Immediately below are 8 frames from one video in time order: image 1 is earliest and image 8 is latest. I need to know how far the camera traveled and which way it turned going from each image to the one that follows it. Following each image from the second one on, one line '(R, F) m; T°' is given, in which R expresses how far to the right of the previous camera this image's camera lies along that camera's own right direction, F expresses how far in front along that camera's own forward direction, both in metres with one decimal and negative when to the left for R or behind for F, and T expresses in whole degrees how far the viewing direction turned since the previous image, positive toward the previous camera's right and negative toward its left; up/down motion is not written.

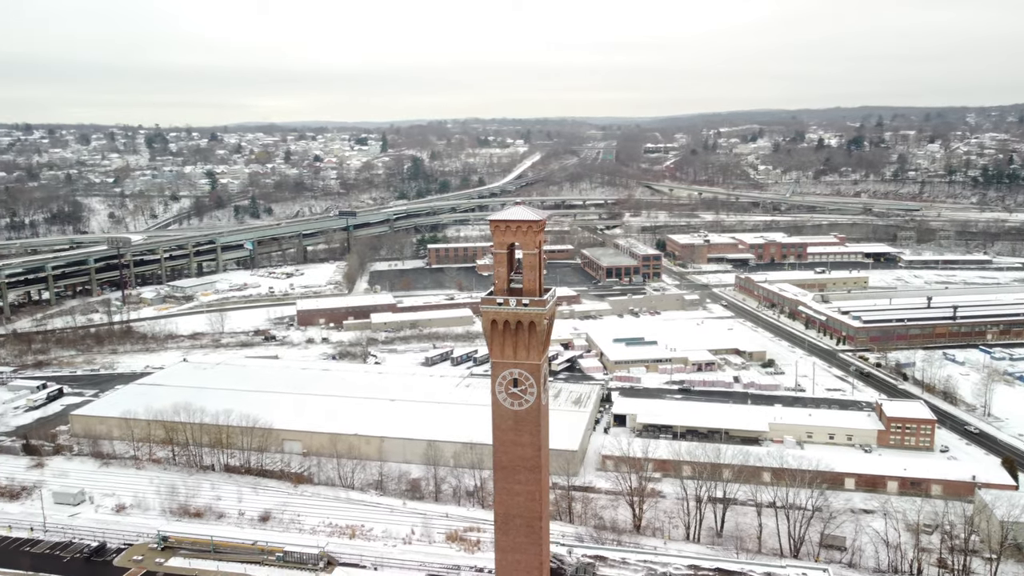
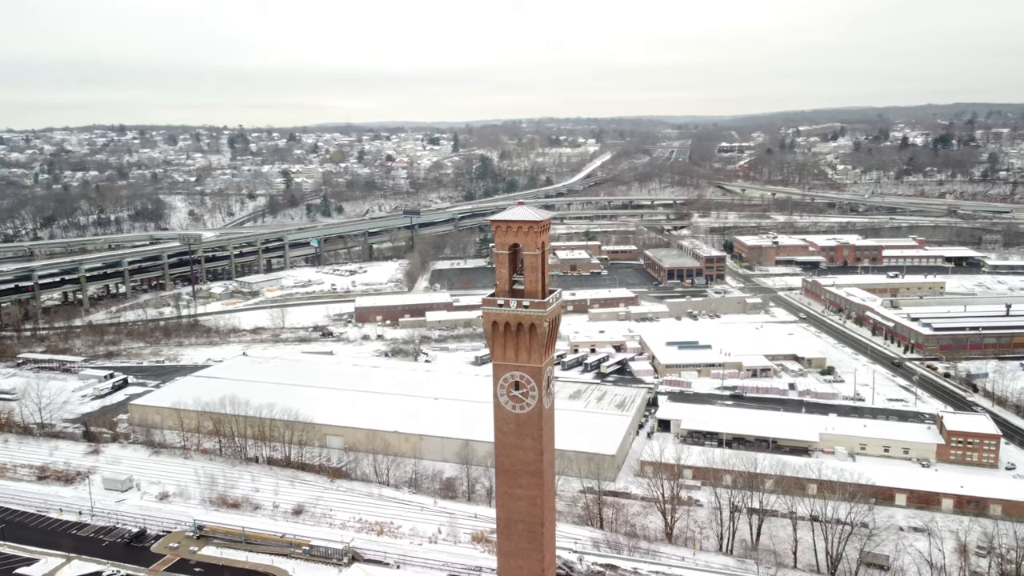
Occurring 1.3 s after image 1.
(+1.4, +0.3) m; -5°
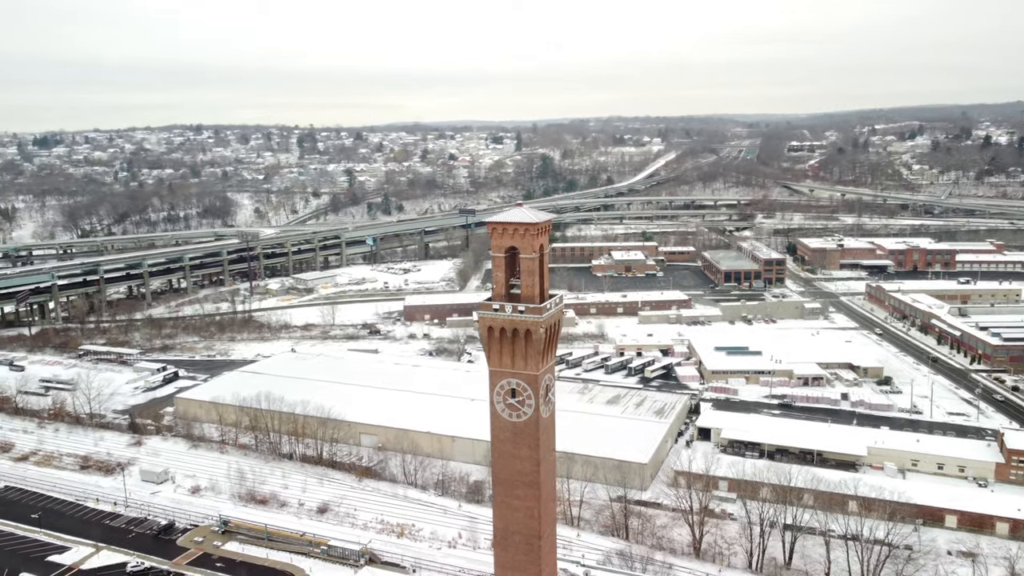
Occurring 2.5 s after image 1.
(+1.3, +0.6) m; -5°
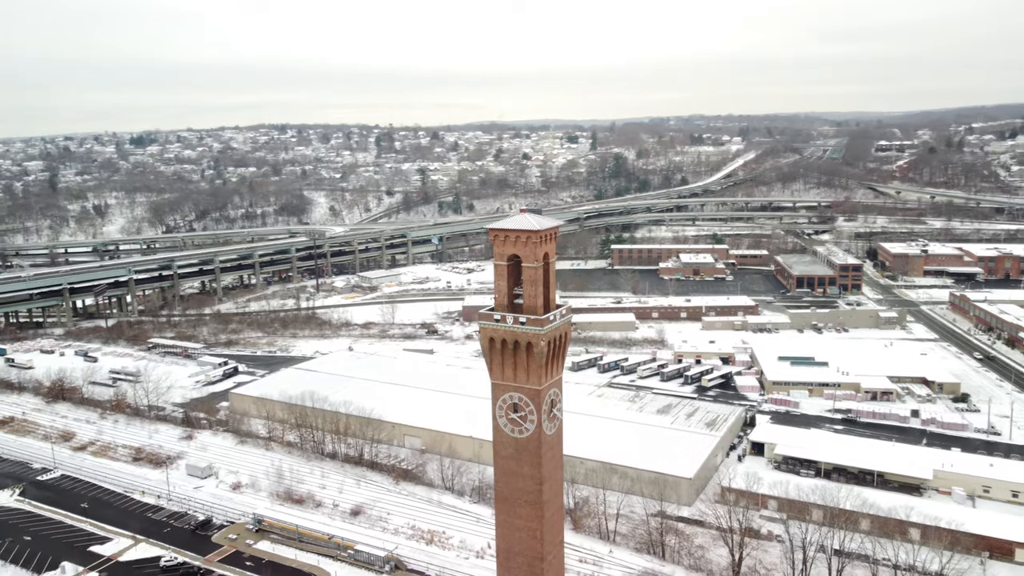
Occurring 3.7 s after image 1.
(+1.3, +0.7) m; -6°
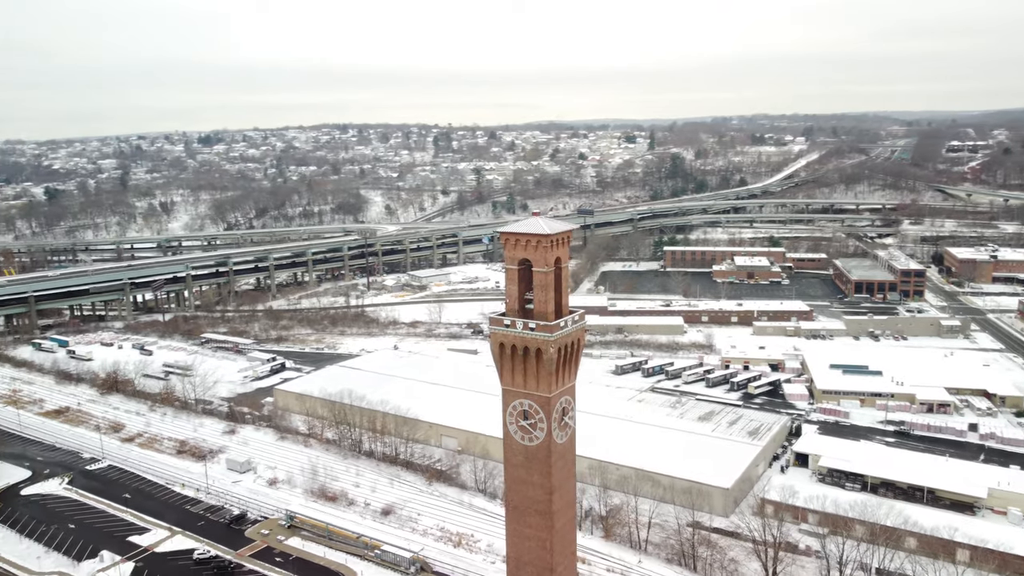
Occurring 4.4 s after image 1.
(+0.8, +0.3) m; -4°
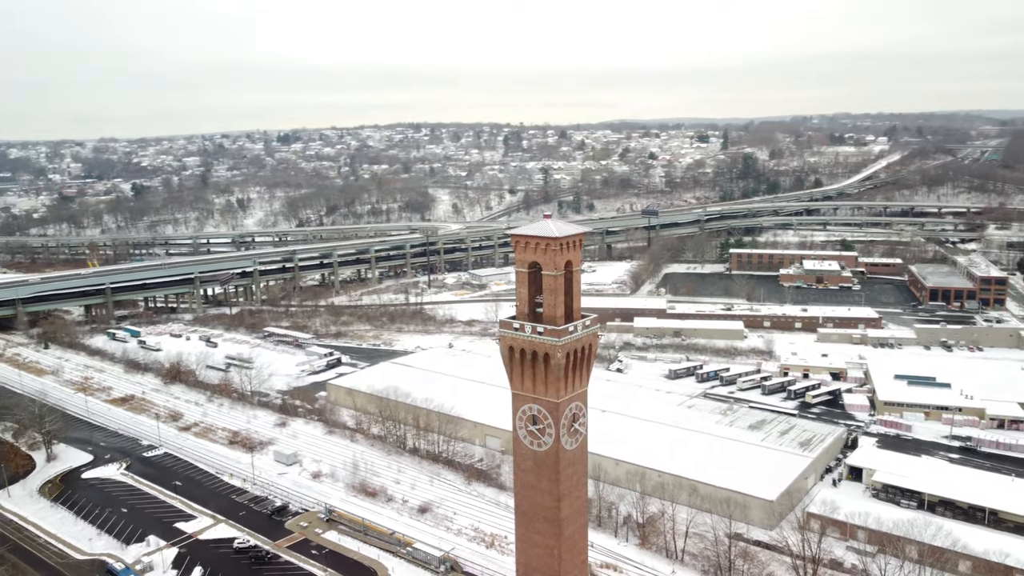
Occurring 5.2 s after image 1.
(+1.1, +0.2) m; -5°
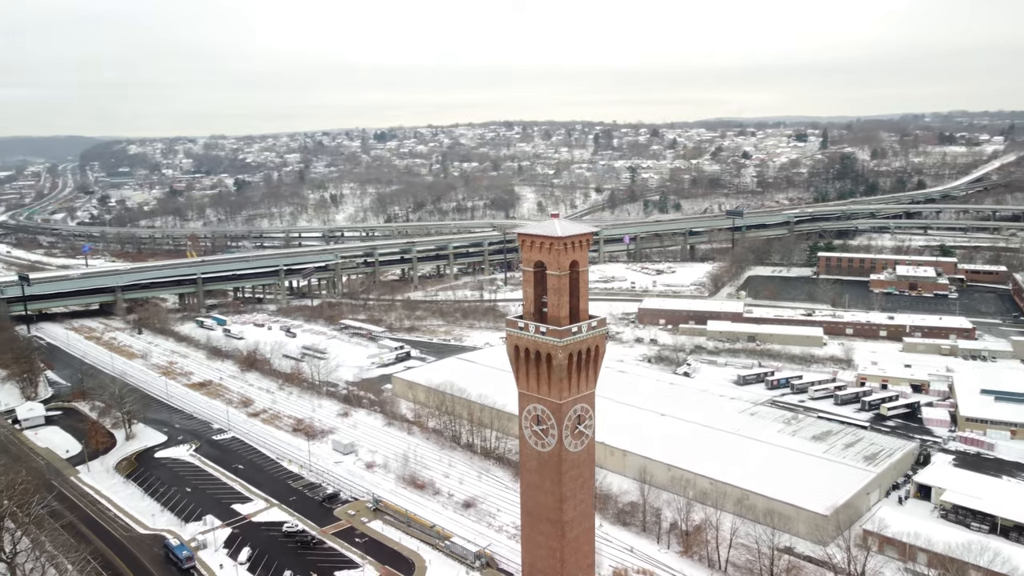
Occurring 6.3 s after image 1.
(+1.5, +0.1) m; -7°
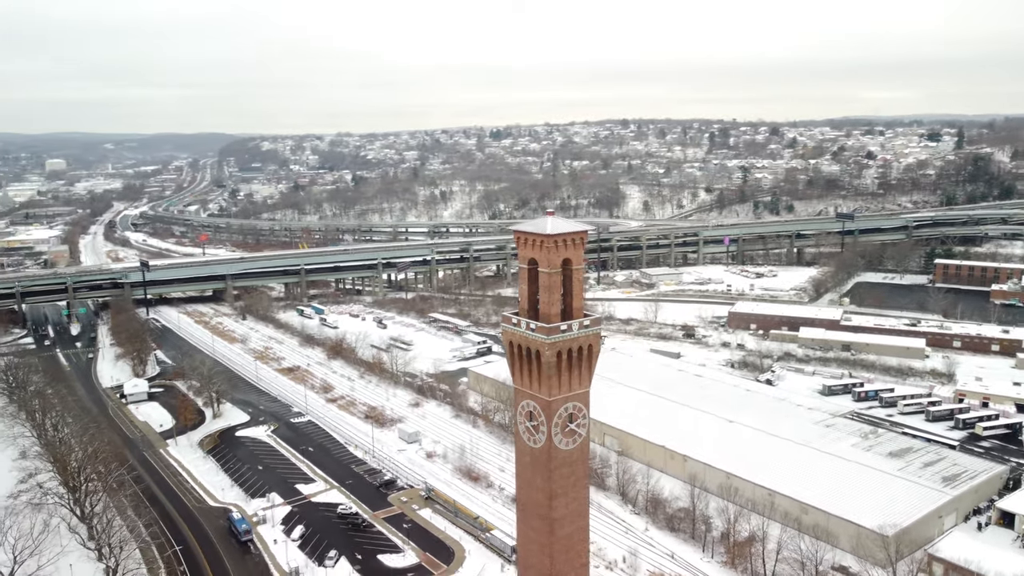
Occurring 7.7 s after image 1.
(+2.1, 0.0) m; -8°
